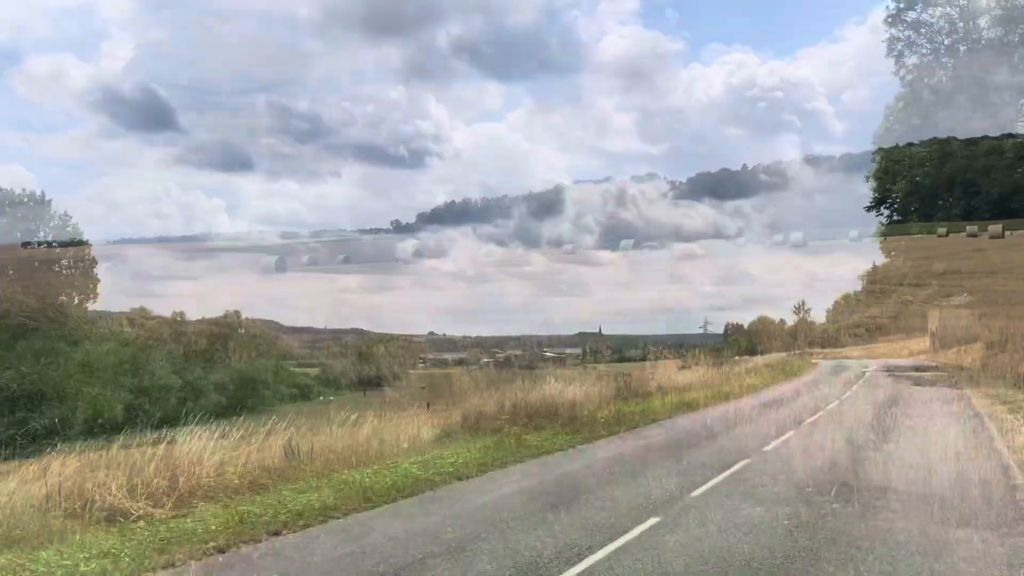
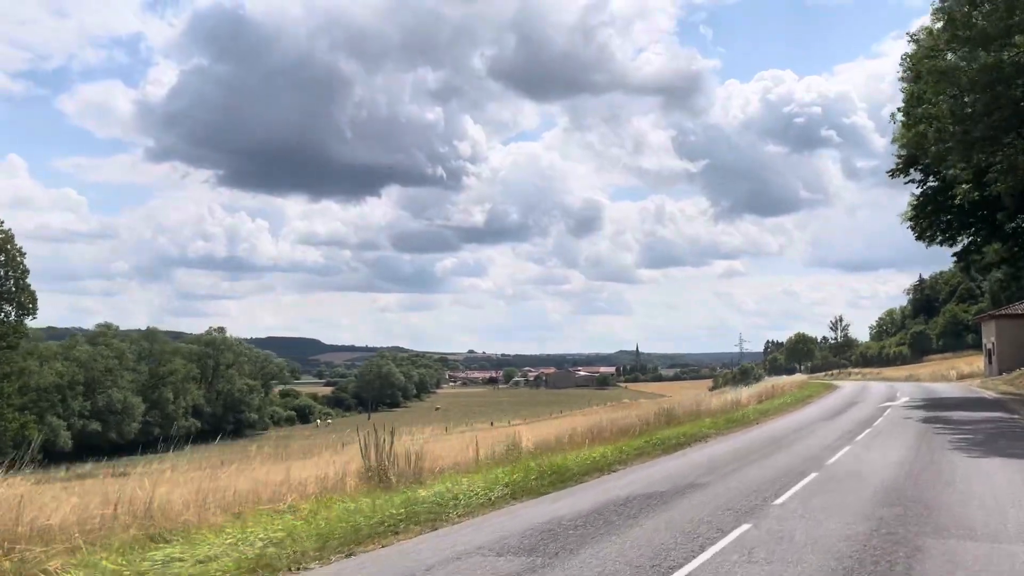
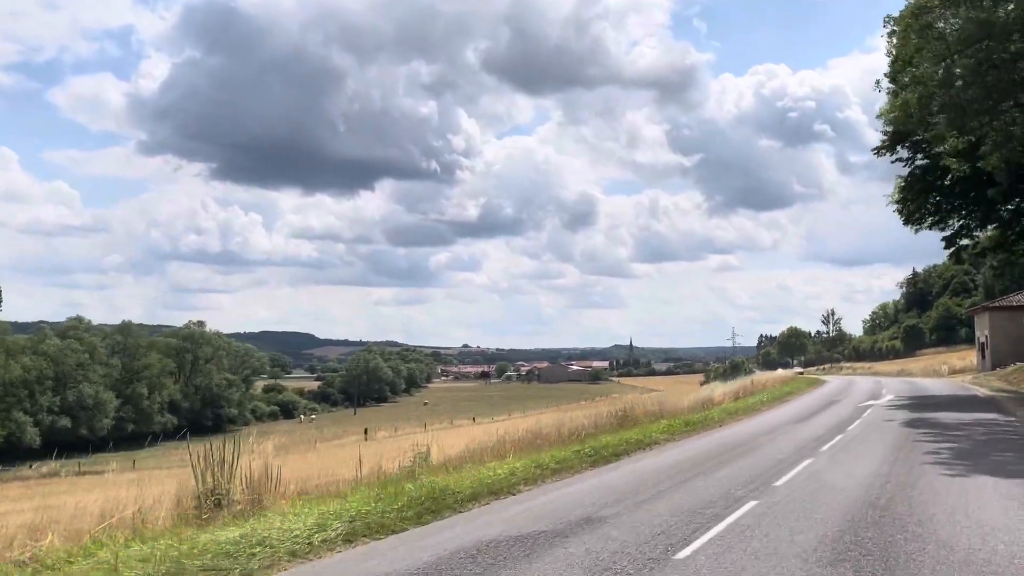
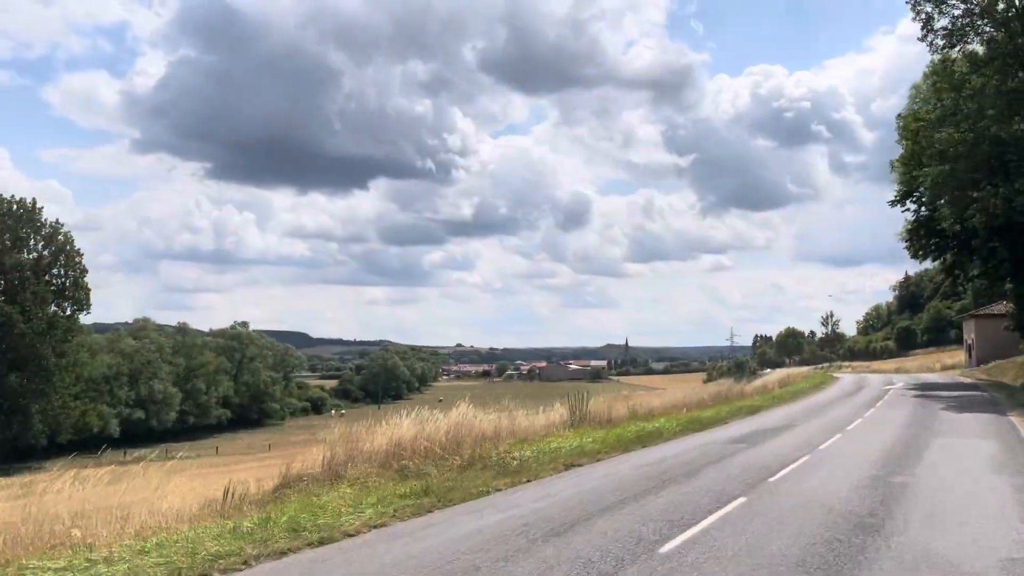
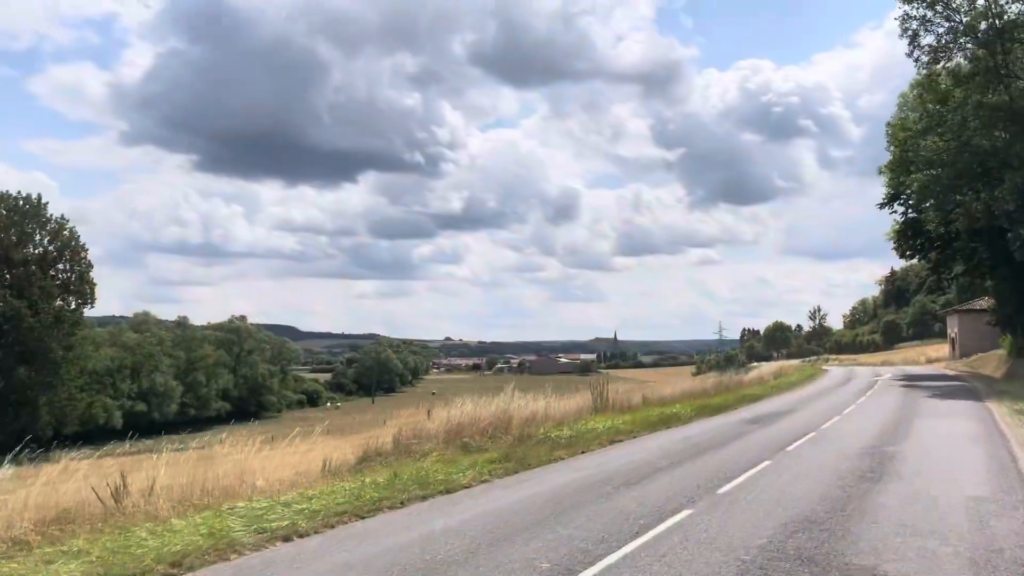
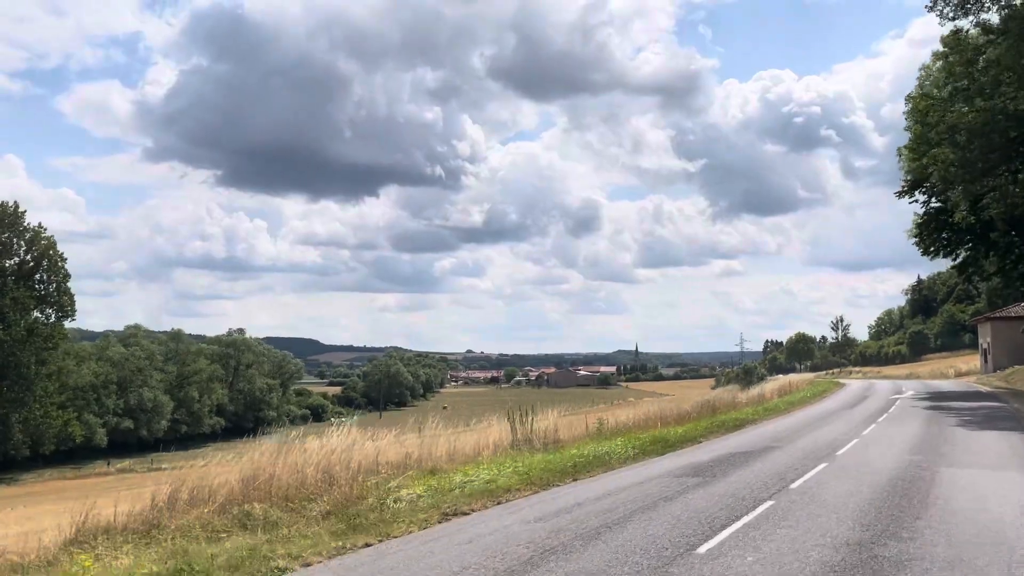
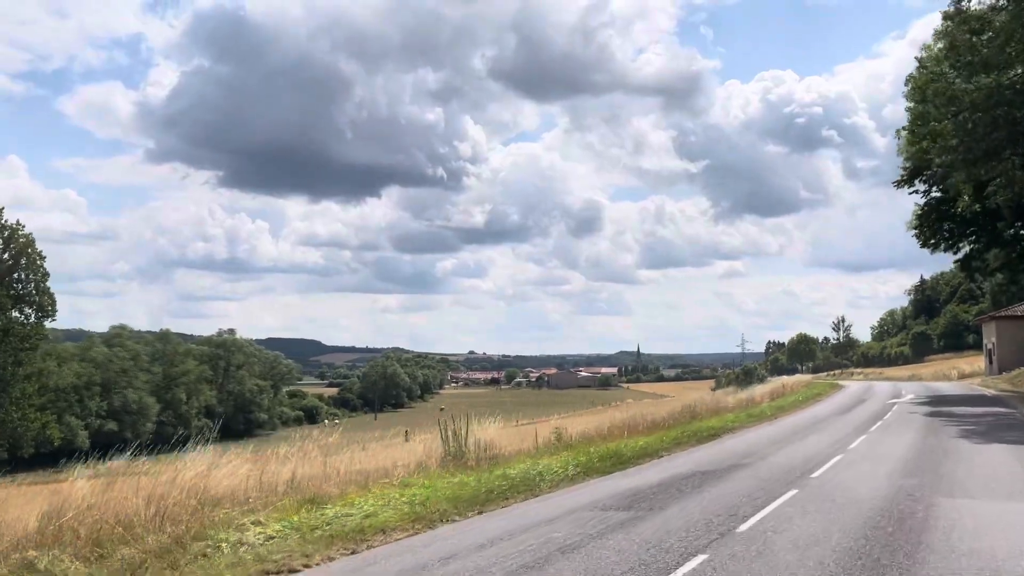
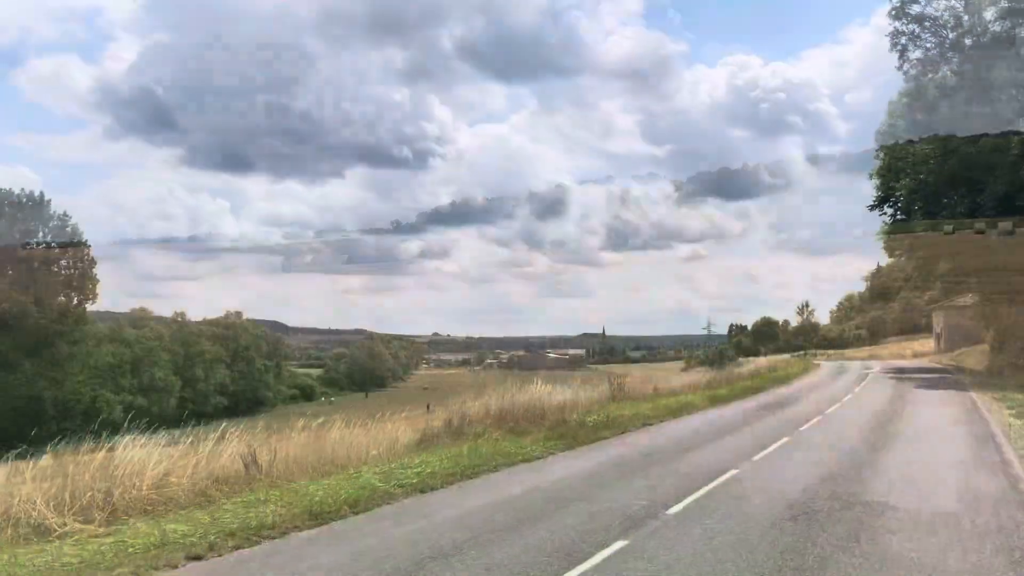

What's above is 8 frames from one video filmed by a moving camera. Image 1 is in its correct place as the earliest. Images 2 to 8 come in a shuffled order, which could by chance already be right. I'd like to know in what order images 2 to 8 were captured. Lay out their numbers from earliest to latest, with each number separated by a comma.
8, 5, 4, 6, 7, 2, 3
